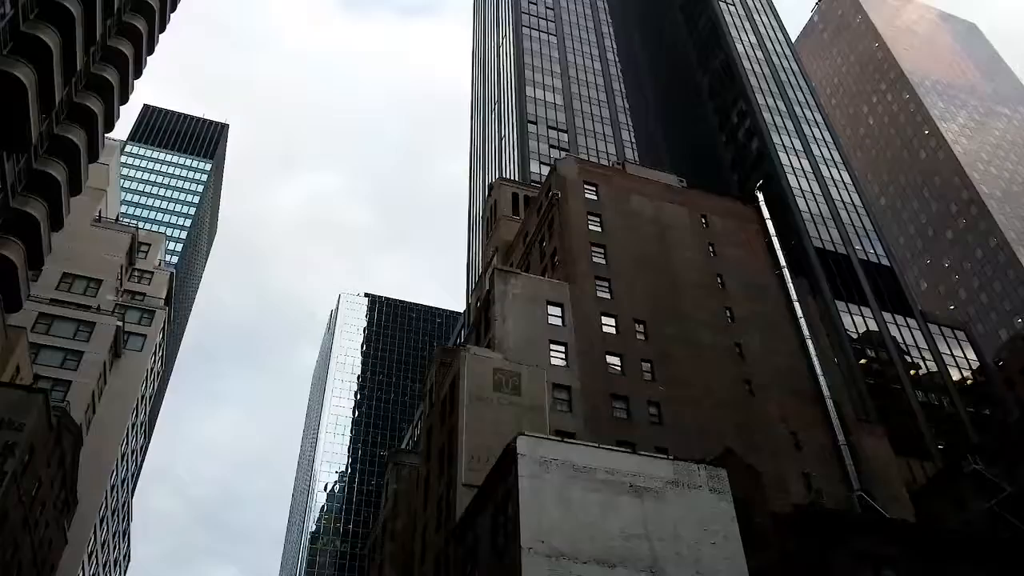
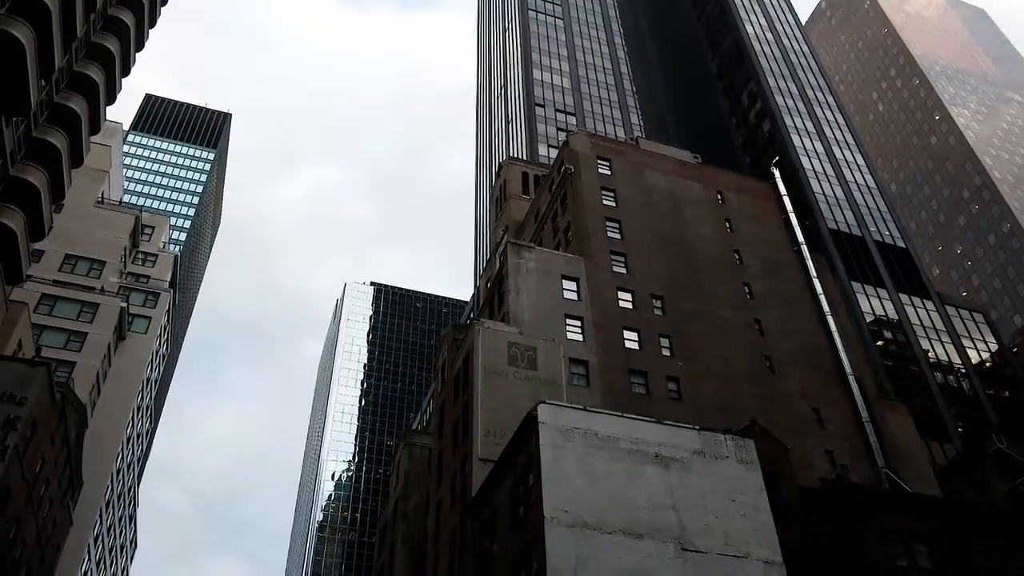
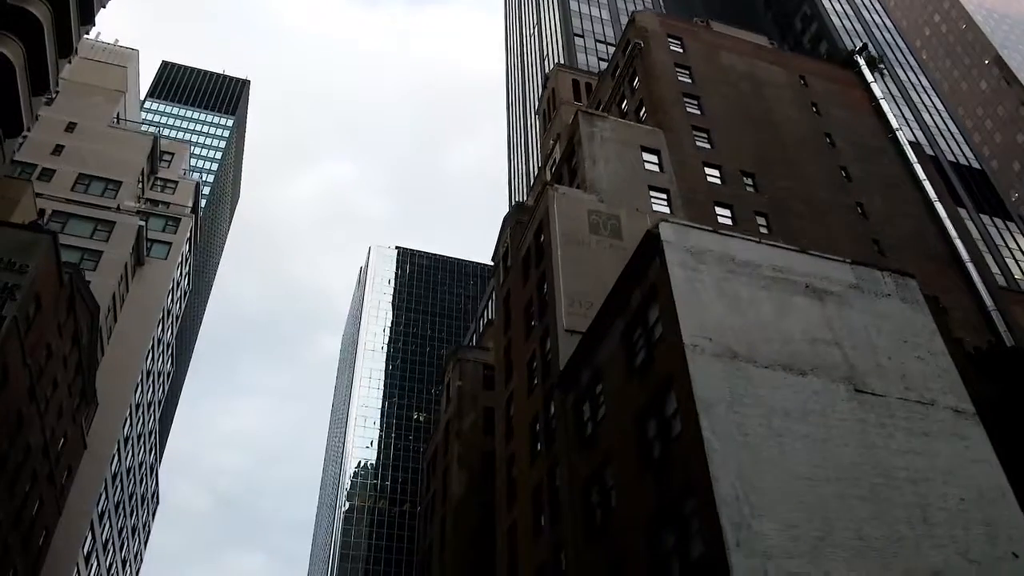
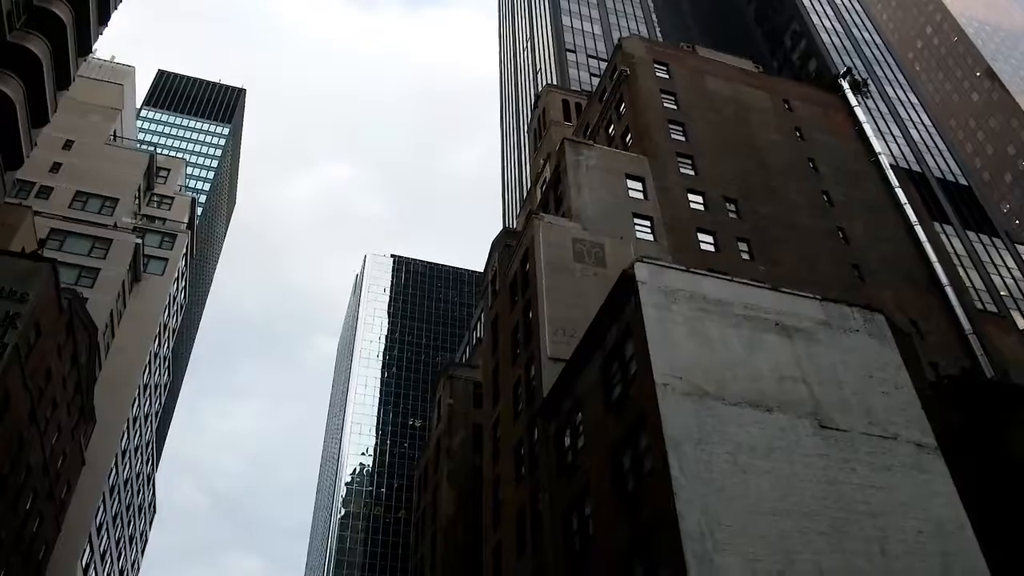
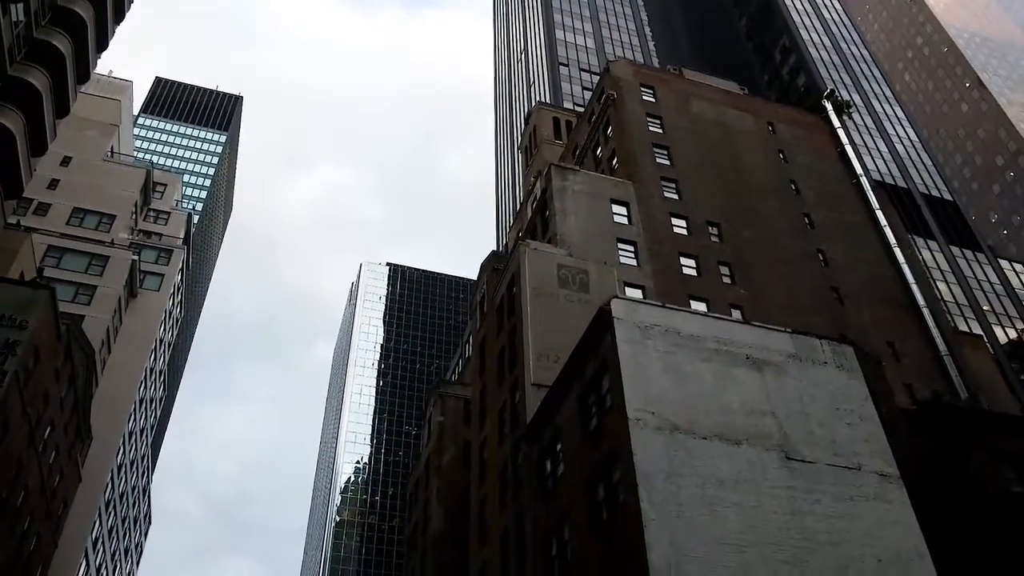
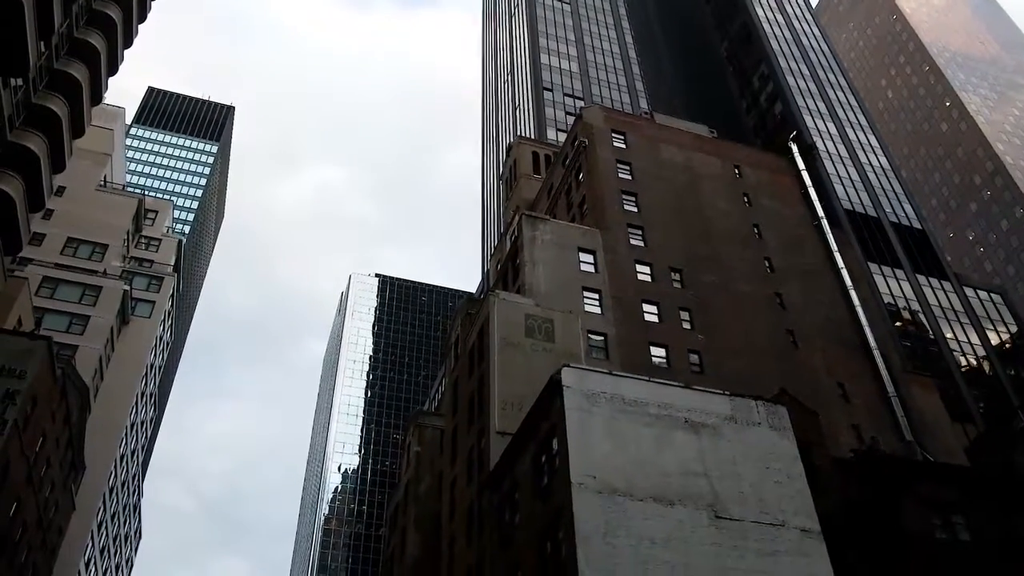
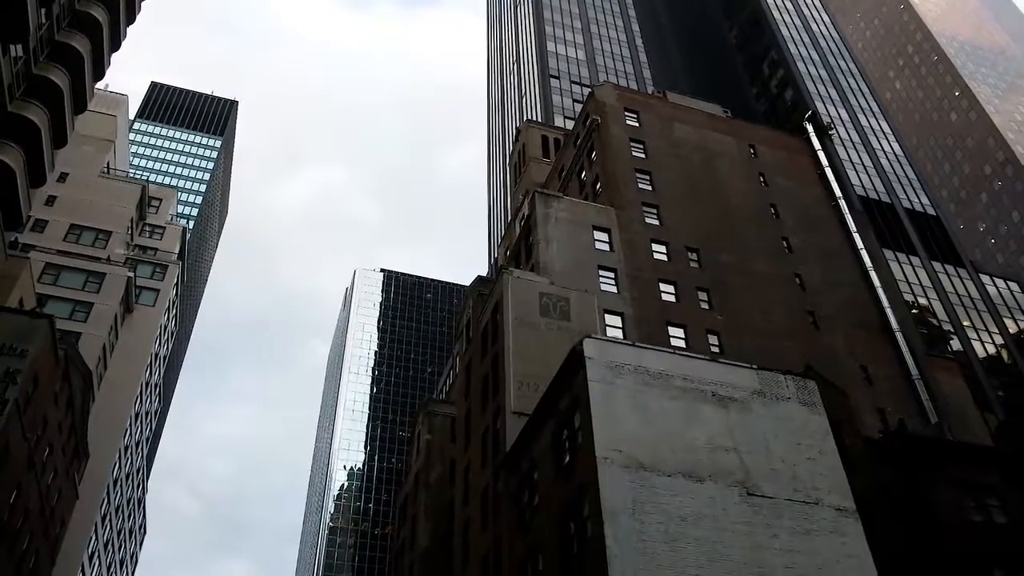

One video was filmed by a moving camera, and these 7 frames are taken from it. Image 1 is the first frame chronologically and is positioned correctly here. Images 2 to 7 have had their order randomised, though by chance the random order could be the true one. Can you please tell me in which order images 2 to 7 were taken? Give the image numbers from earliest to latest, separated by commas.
2, 6, 7, 5, 4, 3
